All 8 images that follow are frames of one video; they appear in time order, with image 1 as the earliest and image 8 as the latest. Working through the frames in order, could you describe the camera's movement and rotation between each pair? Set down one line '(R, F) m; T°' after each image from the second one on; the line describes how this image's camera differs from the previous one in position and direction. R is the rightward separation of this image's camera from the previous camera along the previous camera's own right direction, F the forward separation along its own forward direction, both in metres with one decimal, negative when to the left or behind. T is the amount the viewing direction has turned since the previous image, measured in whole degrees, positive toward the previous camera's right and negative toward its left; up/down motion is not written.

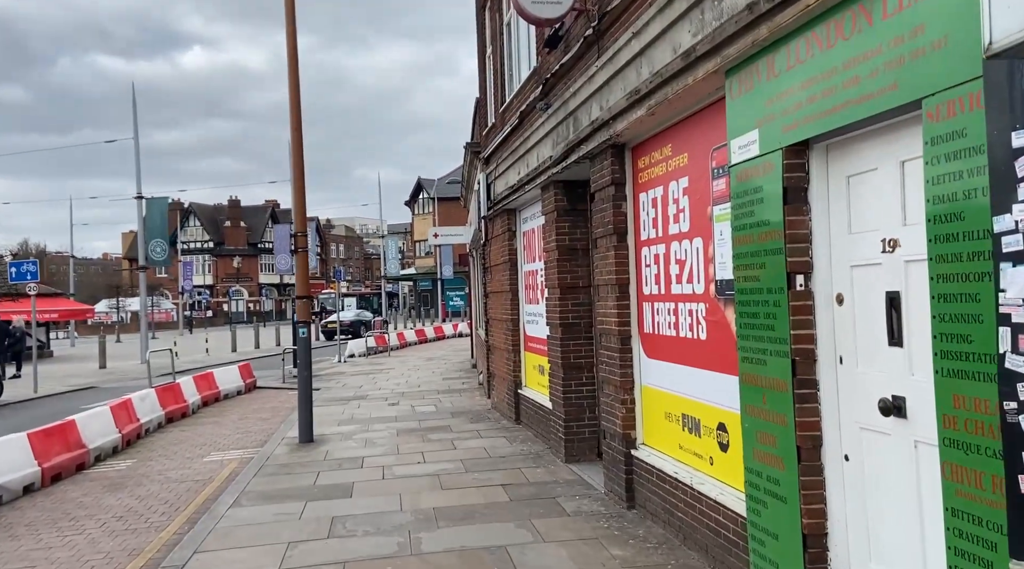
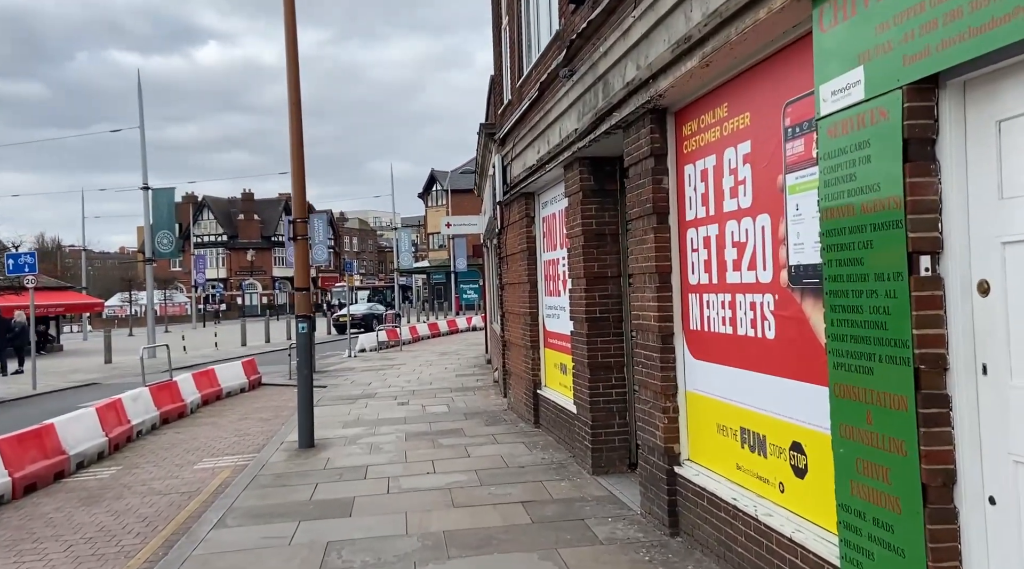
(-0.1, +0.9) m; -1°
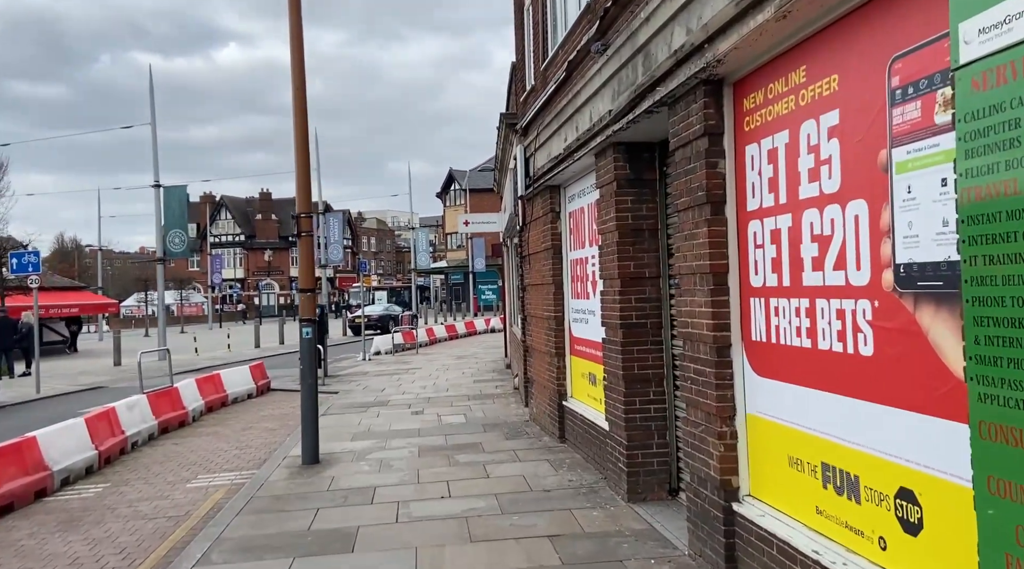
(-0.1, +0.8) m; -1°
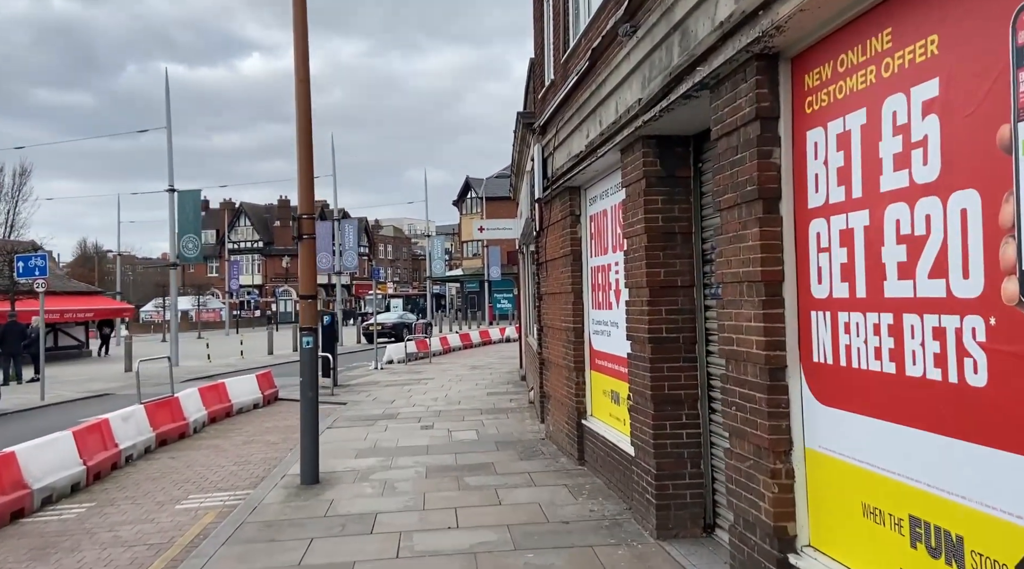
(0.0, +0.7) m; -1°
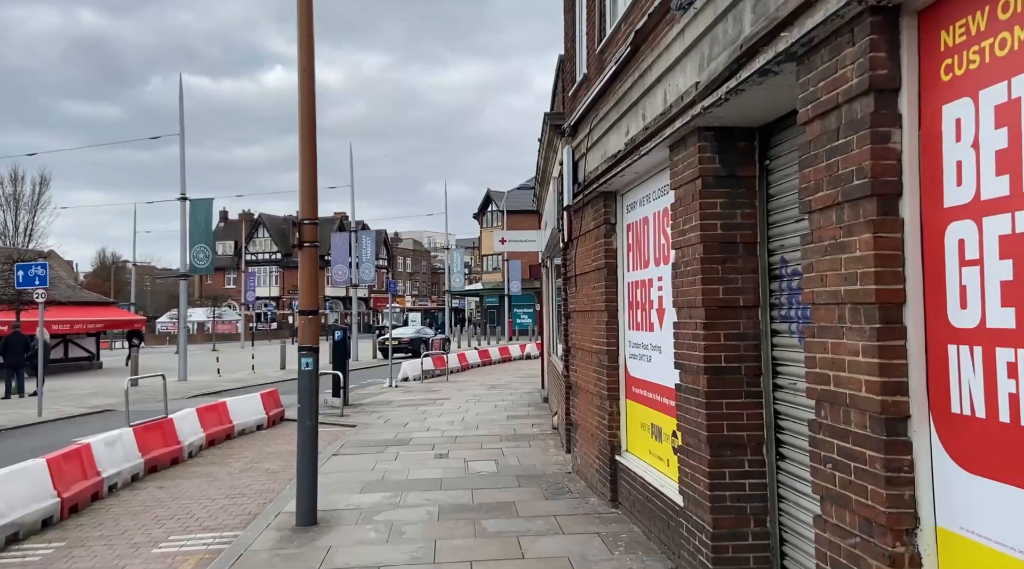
(-0.1, +0.9) m; -1°
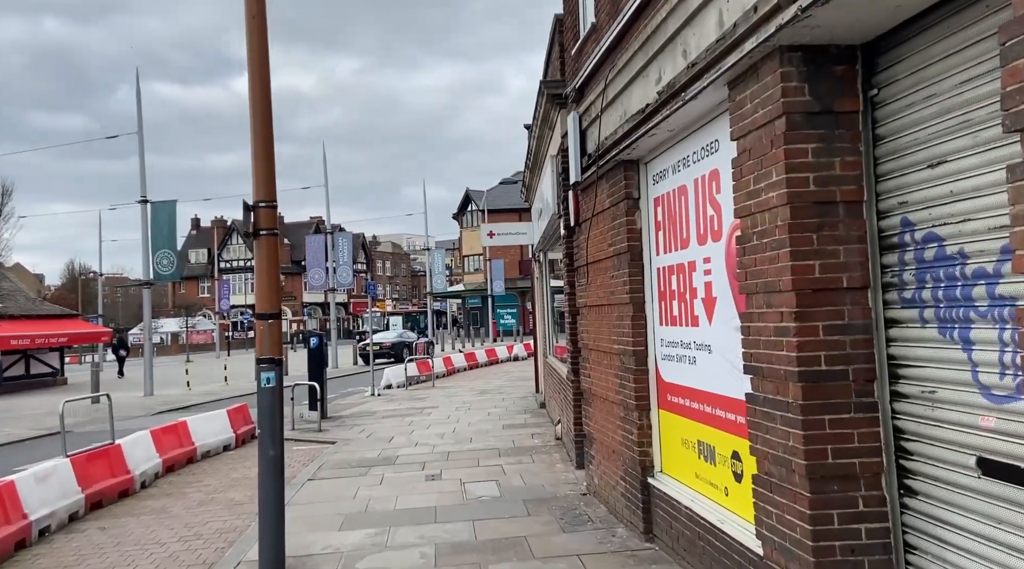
(-0.2, +1.3) m; +1°
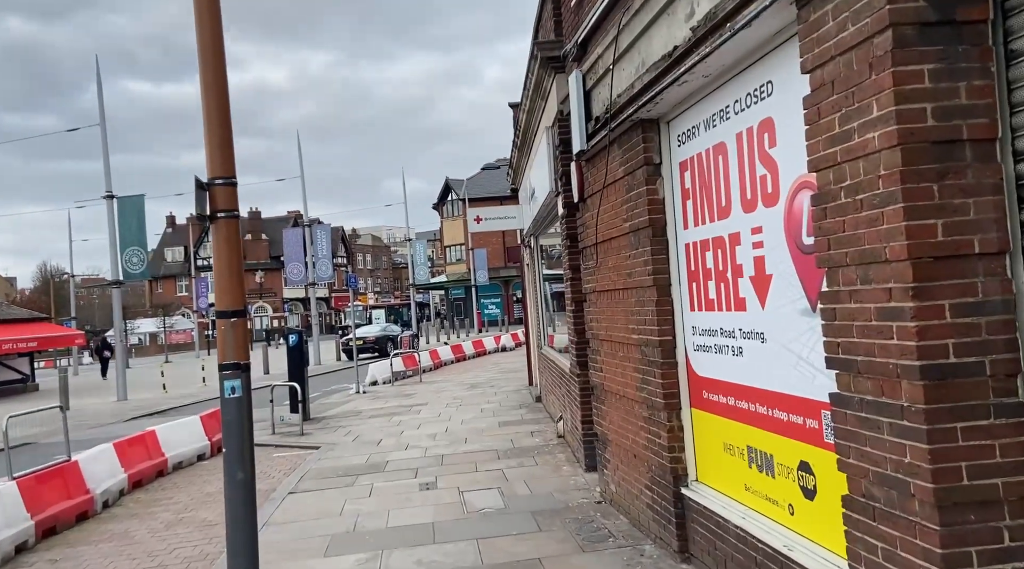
(-0.1, +0.9) m; +1°
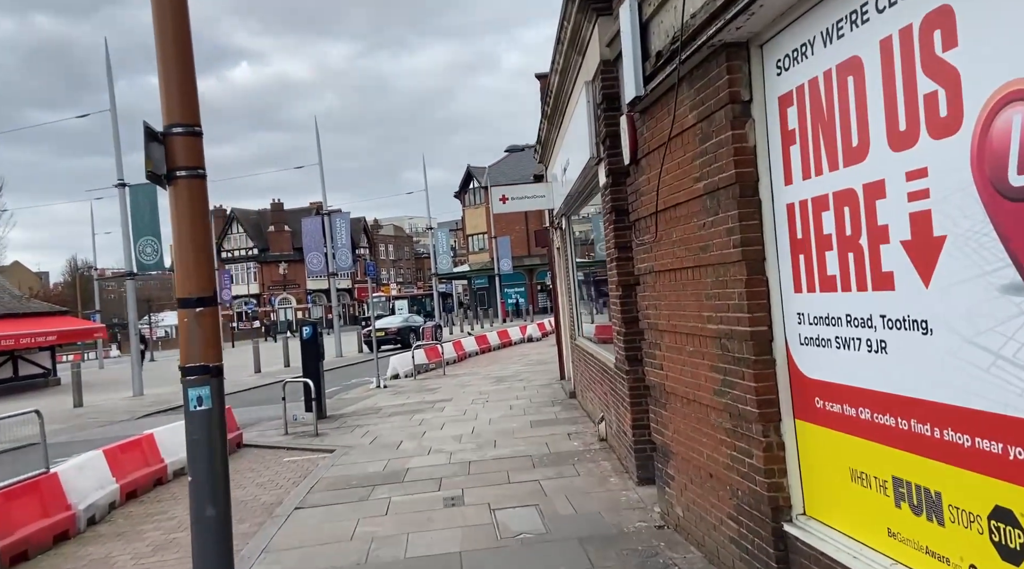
(-0.1, +1.2) m; -2°
